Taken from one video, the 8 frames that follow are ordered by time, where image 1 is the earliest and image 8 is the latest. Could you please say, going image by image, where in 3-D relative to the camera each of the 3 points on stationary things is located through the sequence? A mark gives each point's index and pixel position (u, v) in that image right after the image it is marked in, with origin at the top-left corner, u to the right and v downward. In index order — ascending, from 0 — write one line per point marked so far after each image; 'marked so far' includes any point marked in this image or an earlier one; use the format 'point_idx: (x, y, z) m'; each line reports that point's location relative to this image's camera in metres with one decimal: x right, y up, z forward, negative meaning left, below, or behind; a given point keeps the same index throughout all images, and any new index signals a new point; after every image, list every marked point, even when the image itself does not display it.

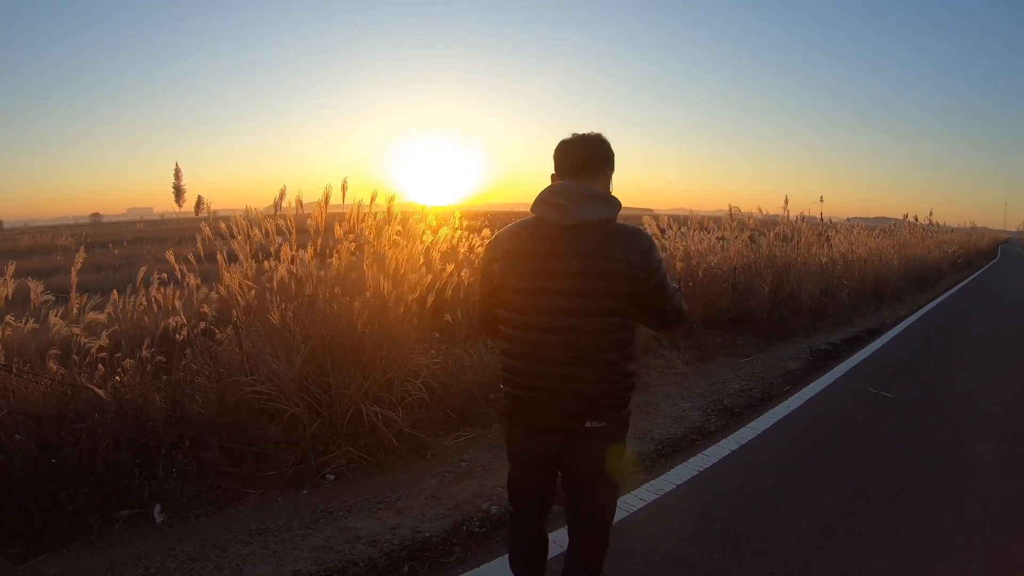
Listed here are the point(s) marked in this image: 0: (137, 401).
0: (-2.6, -0.8, +4.3) m
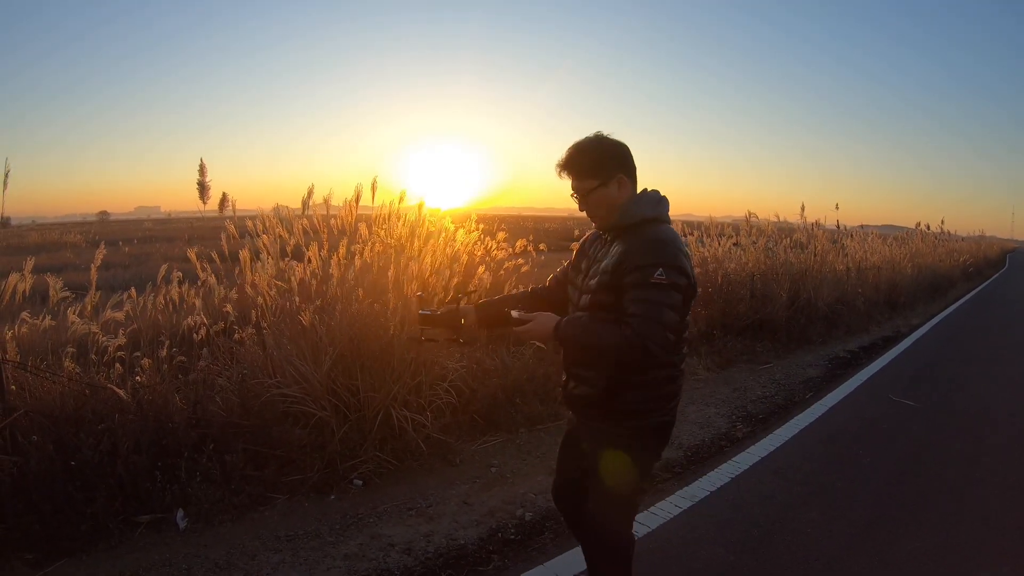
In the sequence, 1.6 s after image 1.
0: (-2.4, -0.8, +4.3) m
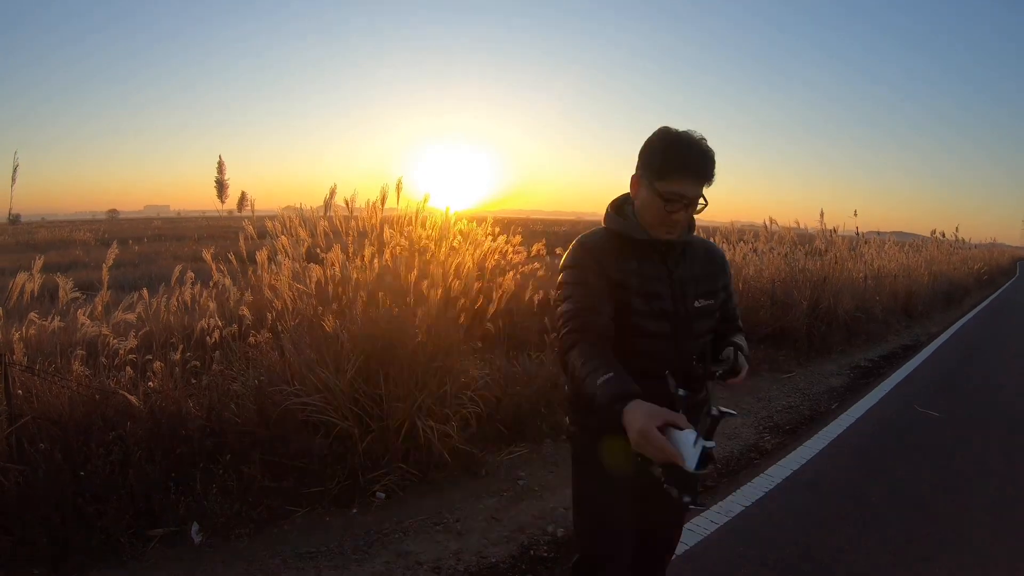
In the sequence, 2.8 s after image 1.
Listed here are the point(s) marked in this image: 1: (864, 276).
0: (-2.2, -0.8, +4.1) m
1: (+7.9, +0.3, +14.3) m
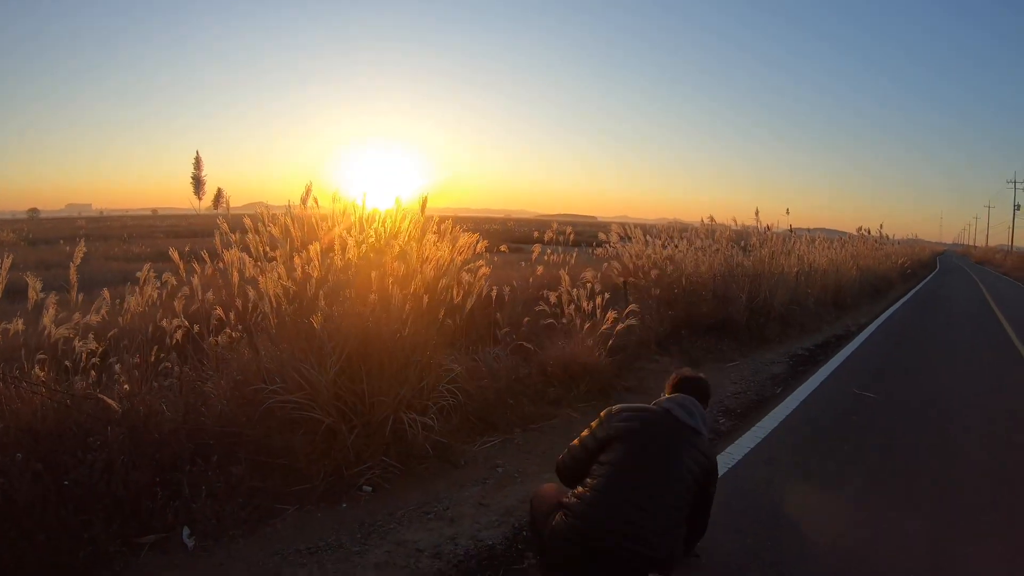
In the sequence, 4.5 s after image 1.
0: (-2.3, -0.8, +4.1) m
1: (+6.9, +0.4, +15.2) m
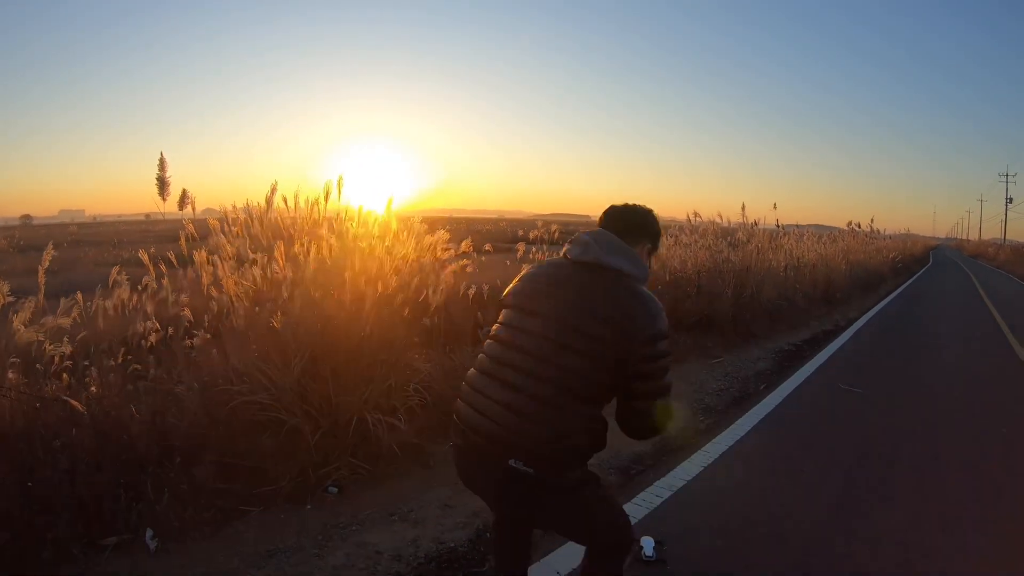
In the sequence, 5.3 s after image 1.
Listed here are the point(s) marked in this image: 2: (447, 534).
0: (-2.5, -0.8, +4.1) m
1: (+6.6, +0.5, +15.2) m
2: (-0.4, -1.3, +3.5) m
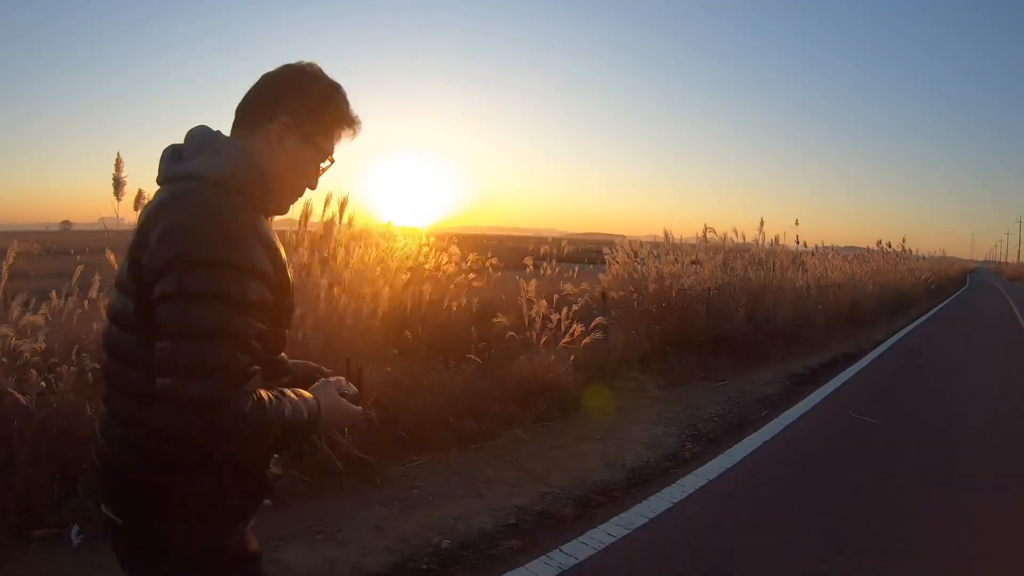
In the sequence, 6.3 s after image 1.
0: (-2.8, -0.8, +3.9) m
1: (+6.8, 0.0, +14.7) m
2: (-0.7, -1.4, +3.2) m
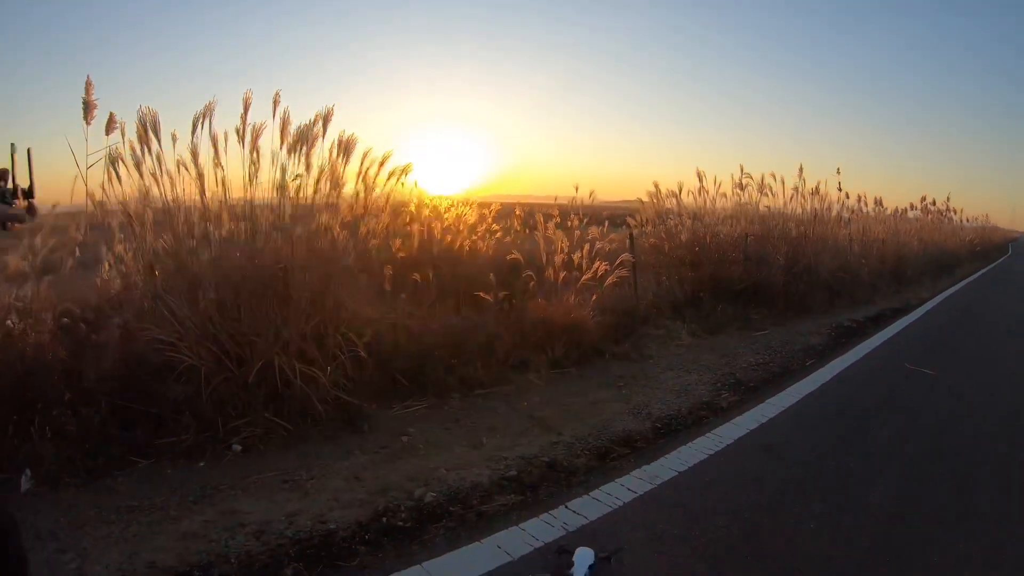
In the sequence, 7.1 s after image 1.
0: (-2.8, -0.3, +3.5) m
1: (+7.3, +1.0, +13.8) m
2: (-0.7, -1.0, +2.7) m
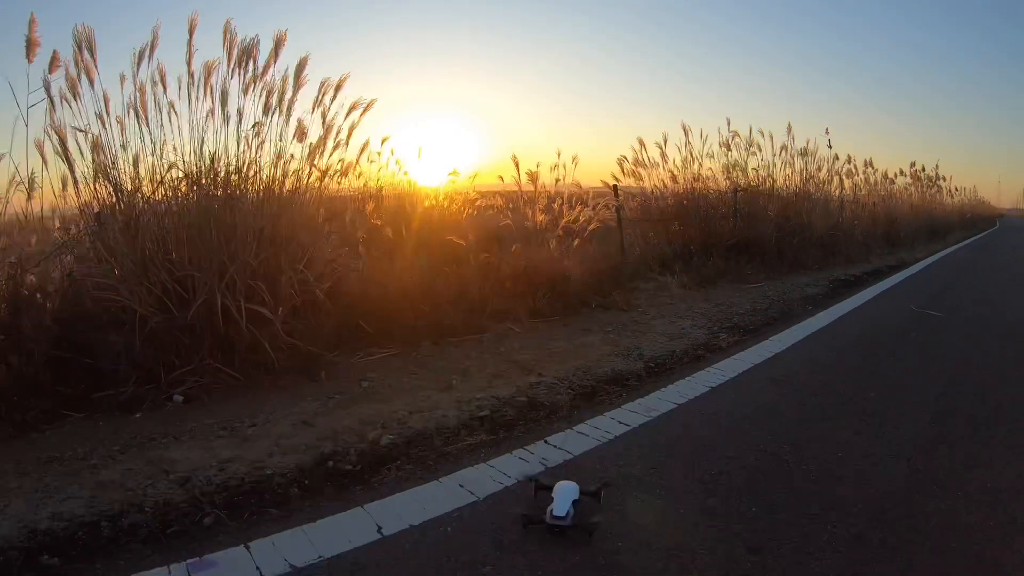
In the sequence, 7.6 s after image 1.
0: (-2.9, 0.0, +3.2) m
1: (+7.0, +1.8, +13.5) m
2: (-0.9, -0.7, +2.4) m
